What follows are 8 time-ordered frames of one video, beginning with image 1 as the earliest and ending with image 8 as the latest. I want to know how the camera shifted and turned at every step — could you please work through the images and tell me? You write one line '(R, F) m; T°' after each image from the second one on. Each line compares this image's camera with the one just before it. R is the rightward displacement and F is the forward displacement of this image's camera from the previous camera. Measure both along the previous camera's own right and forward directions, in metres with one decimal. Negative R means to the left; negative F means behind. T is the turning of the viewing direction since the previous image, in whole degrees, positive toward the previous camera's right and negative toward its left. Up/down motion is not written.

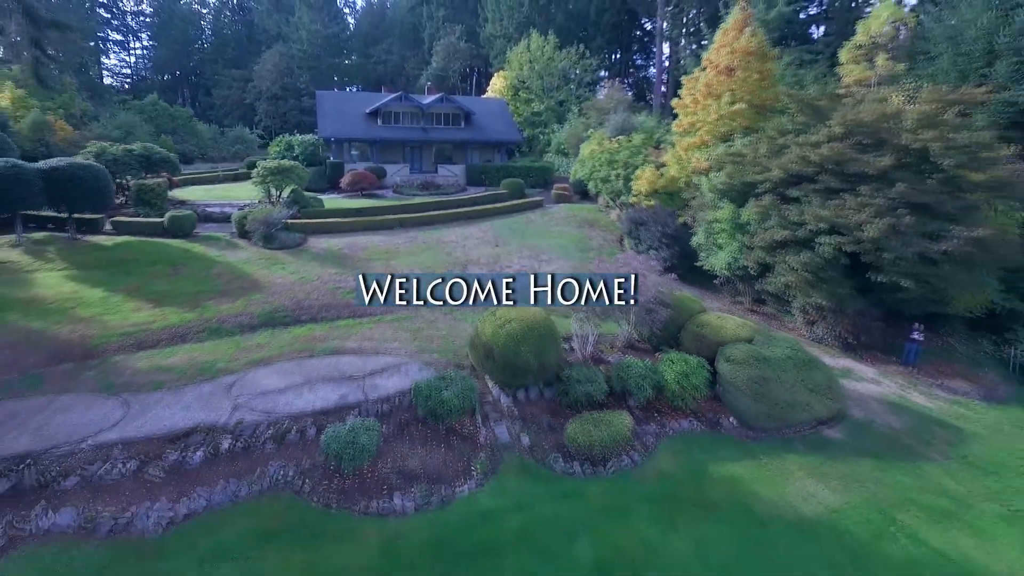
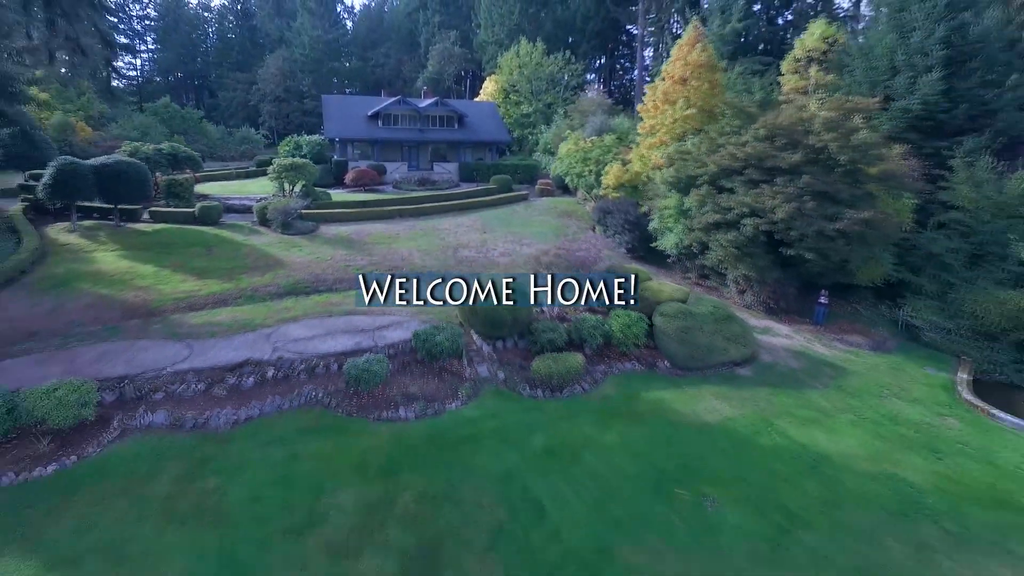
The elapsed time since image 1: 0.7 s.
(+0.4, -3.1) m; 0°
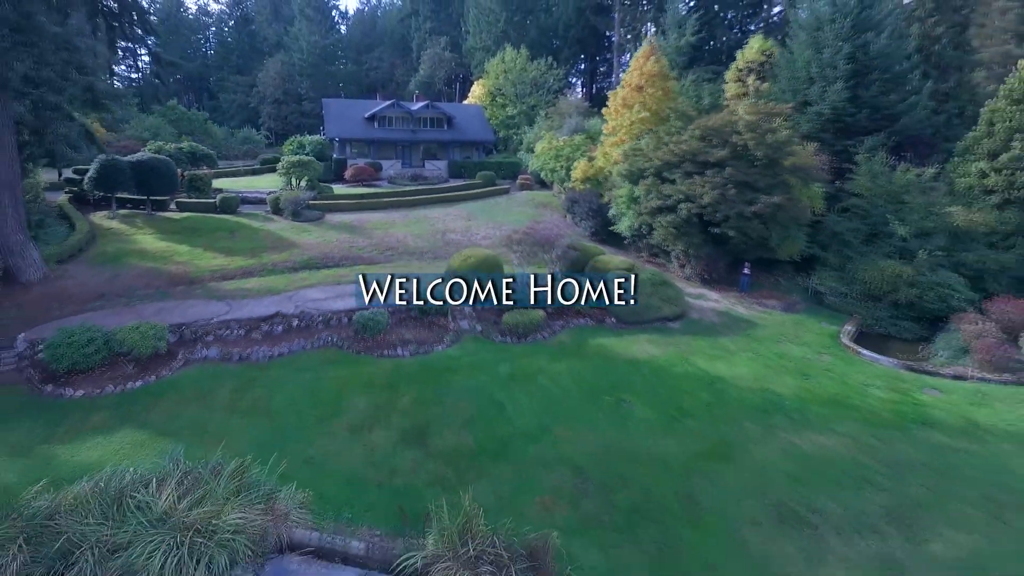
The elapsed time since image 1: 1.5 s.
(+0.5, -3.5) m; +1°
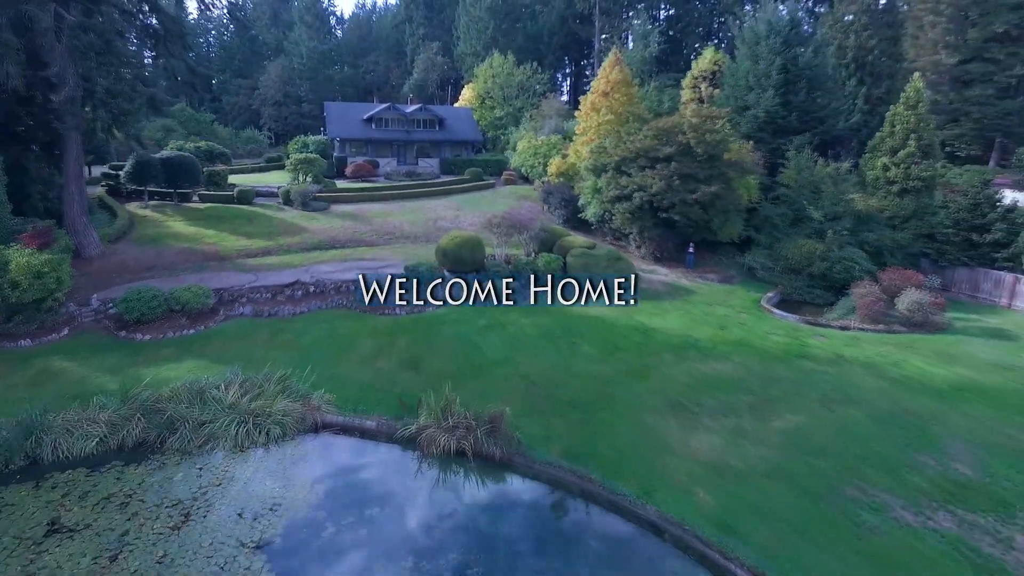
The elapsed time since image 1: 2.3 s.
(+0.5, -3.6) m; +1°
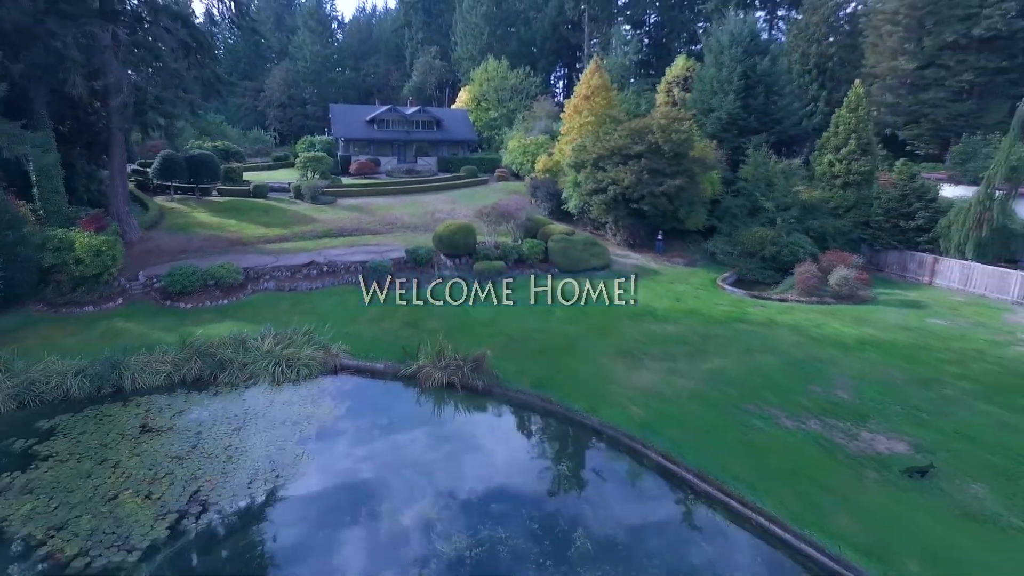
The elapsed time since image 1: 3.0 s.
(+0.4, -3.0) m; 0°
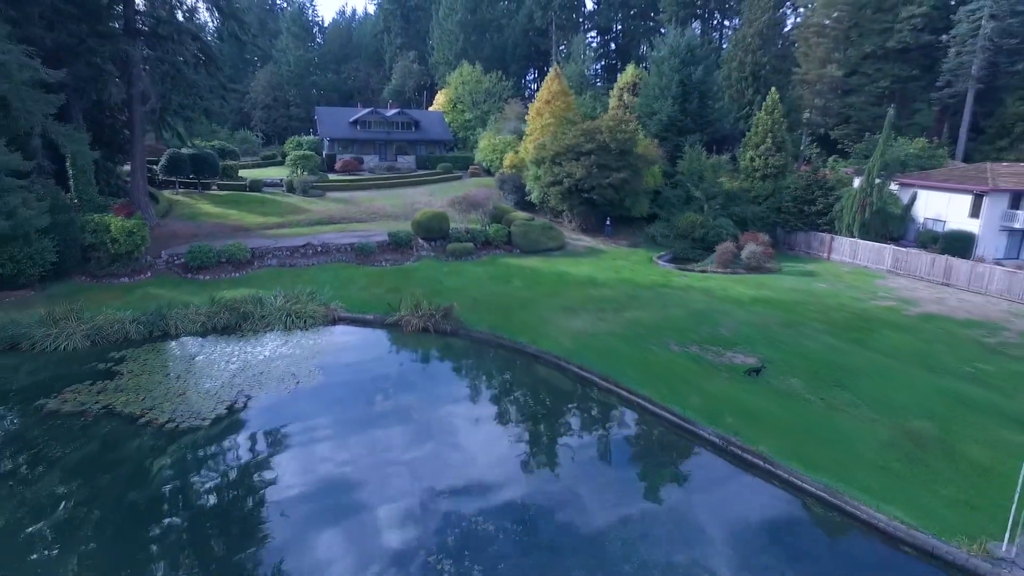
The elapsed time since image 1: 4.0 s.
(+0.6, -4.1) m; +2°
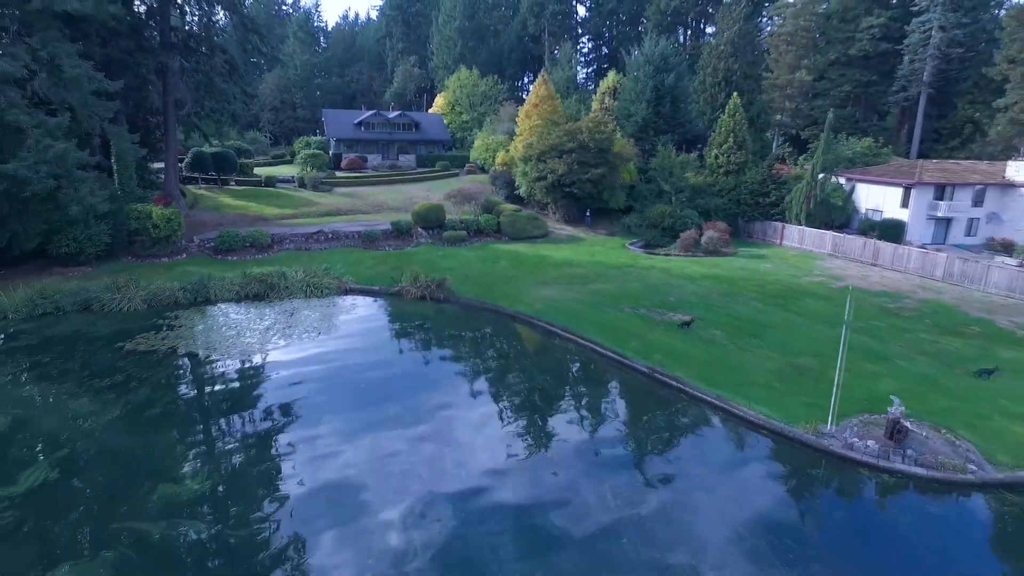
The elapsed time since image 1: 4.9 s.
(+0.6, -3.6) m; 0°
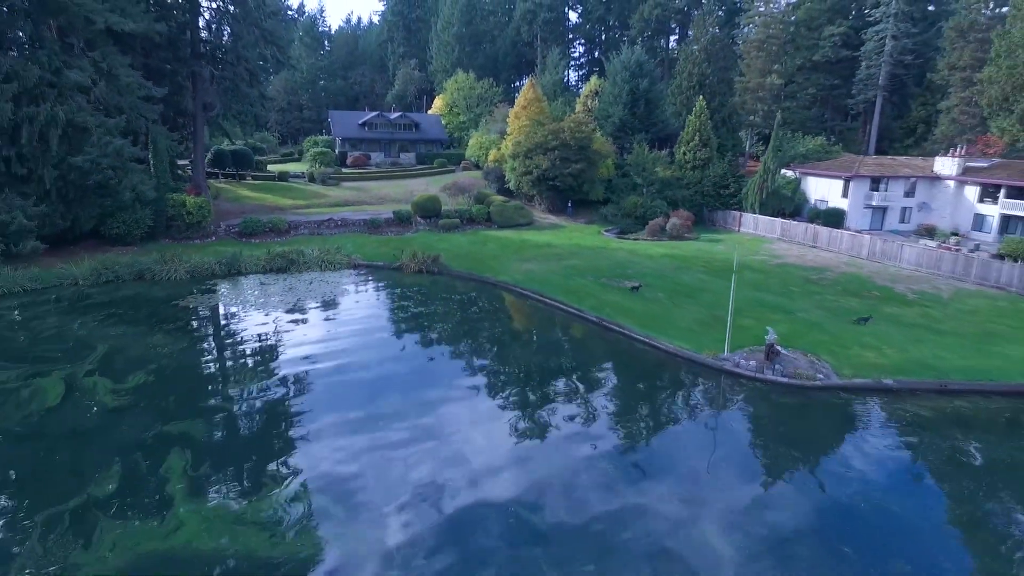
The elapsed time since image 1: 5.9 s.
(+0.7, -3.9) m; 0°
